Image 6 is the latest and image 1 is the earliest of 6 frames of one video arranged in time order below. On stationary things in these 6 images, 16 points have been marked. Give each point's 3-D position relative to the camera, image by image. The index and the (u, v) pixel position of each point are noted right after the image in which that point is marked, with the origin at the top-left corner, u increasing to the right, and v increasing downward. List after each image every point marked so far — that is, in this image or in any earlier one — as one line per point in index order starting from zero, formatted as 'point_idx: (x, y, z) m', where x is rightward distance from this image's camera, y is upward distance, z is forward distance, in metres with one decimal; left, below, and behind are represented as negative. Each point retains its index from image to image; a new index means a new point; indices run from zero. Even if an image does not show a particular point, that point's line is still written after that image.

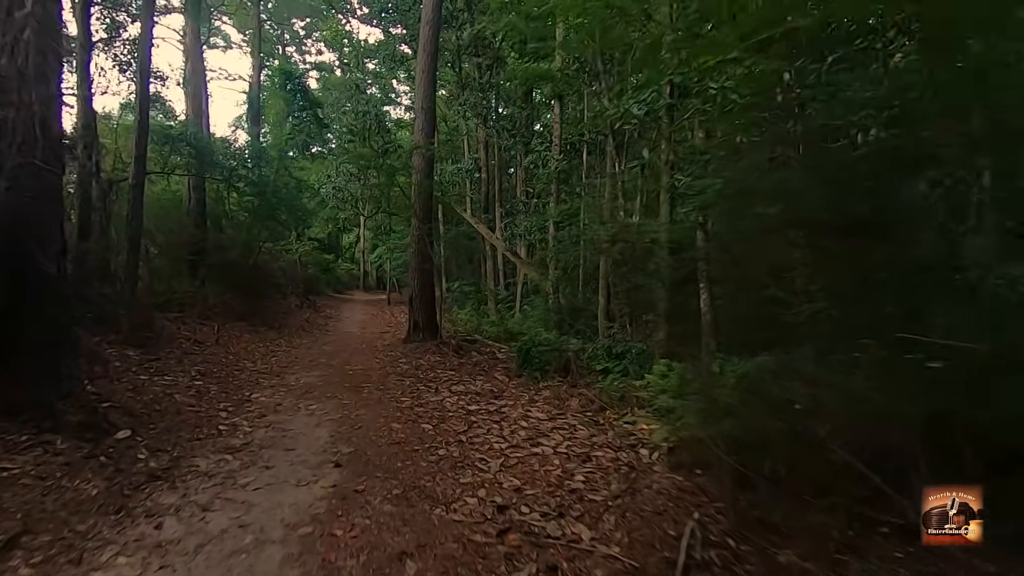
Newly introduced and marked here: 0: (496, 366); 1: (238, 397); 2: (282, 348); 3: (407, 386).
0: (-0.3, -1.6, +10.5) m
1: (-3.6, -1.4, +7.1) m
2: (-5.2, -1.3, +12.0) m
3: (-1.6, -1.6, +8.5) m
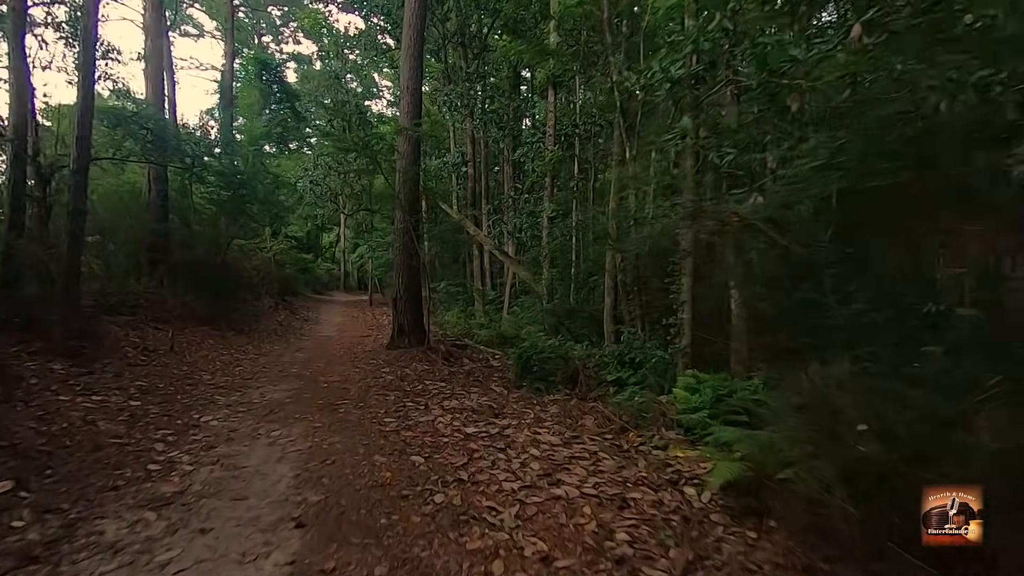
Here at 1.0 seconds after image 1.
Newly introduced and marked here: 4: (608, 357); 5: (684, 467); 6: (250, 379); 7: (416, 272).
0: (-0.4, -1.6, +9.3) m
1: (-3.5, -1.4, +5.8) m
2: (-5.2, -1.3, +10.6) m
3: (-1.6, -1.6, +7.2) m
4: (+1.6, -1.2, +9.0) m
5: (+1.6, -1.7, +5.1) m
6: (-4.1, -1.4, +8.4) m
7: (-2.0, +0.3, +11.2) m
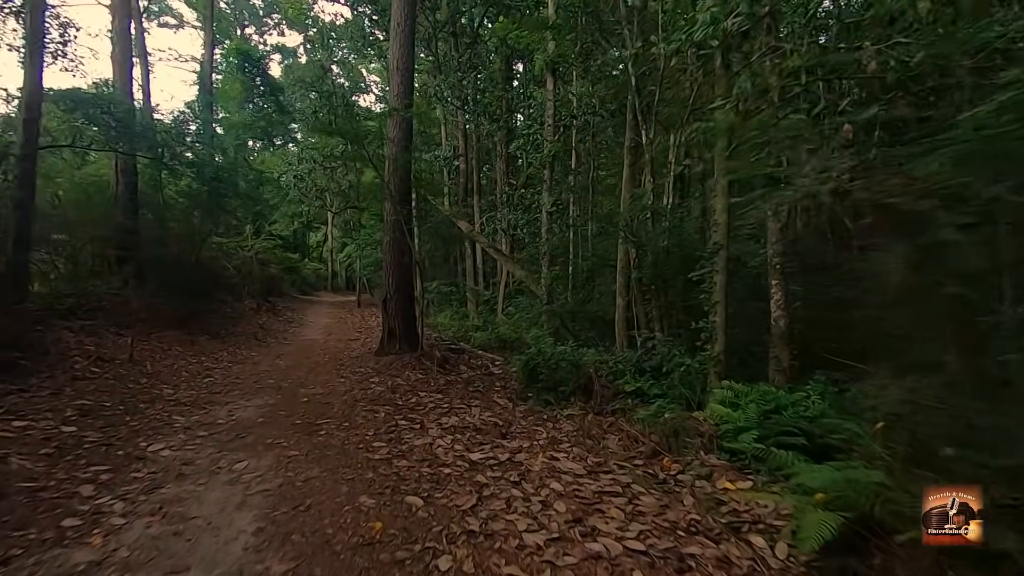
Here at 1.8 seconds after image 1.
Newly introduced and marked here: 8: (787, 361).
0: (-0.3, -1.6, +8.4) m
1: (-3.4, -1.4, +4.7) m
2: (-5.2, -1.4, +9.5) m
3: (-1.5, -1.6, +6.2) m
4: (+1.6, -1.2, +8.1) m
5: (+1.8, -1.7, +4.2) m
6: (-4.0, -1.4, +7.4) m
7: (-2.0, +0.3, +10.2) m
8: (+3.3, -0.9, +6.4) m
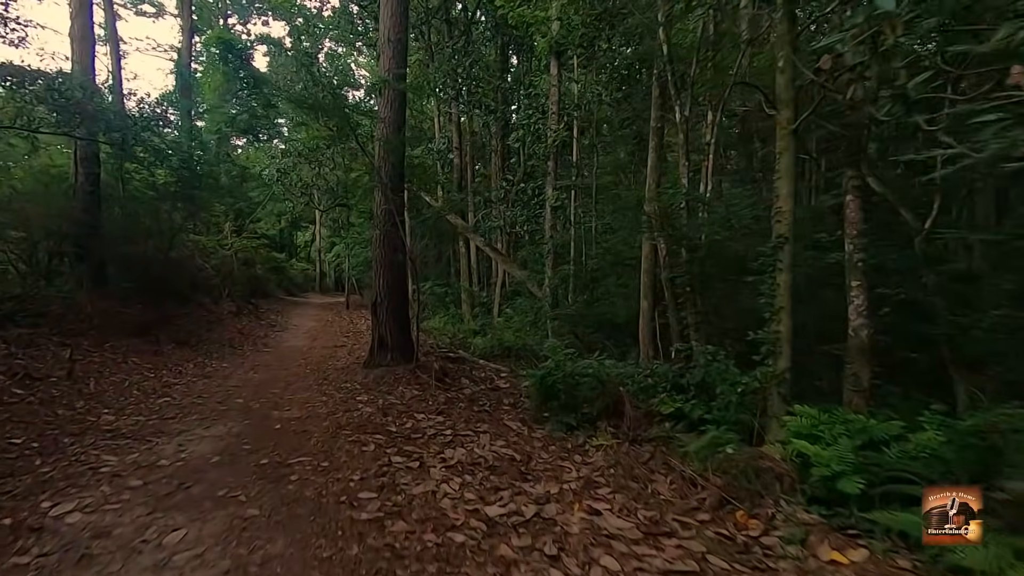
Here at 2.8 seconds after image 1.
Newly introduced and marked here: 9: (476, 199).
0: (-0.1, -1.6, +7.1) m
1: (-3.2, -1.5, +3.5) m
2: (-5.1, -1.4, +8.2) m
3: (-1.3, -1.6, +5.0) m
4: (+1.8, -1.2, +6.9) m
5: (+2.0, -1.7, +3.0) m
6: (-3.9, -1.5, +6.1) m
7: (-1.9, +0.3, +8.9) m
8: (+3.5, -0.9, +5.3) m
9: (-1.3, +3.2, +19.2) m
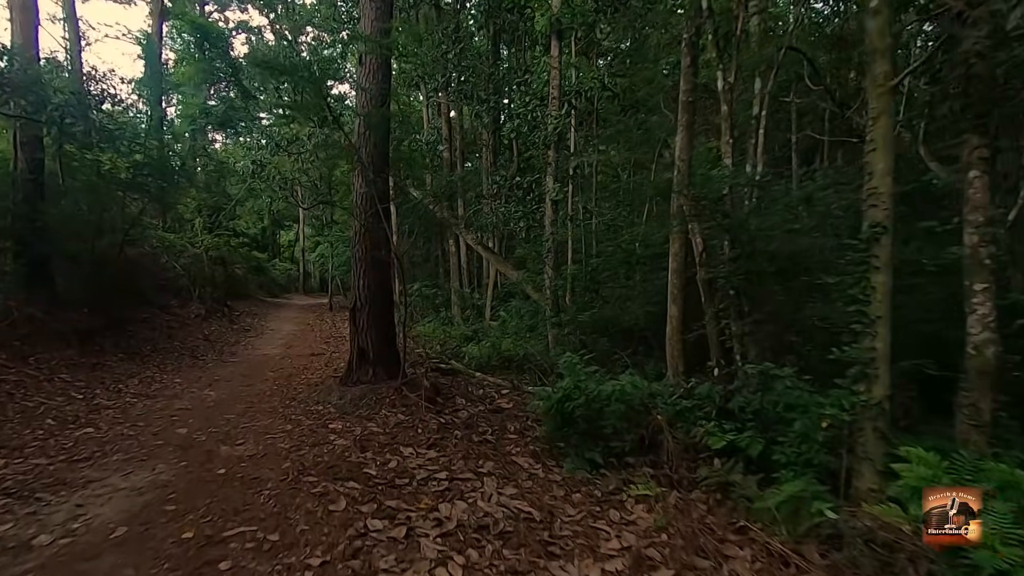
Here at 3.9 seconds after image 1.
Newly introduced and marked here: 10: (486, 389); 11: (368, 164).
0: (0.0, -1.6, +5.8) m
1: (-3.0, -1.5, +2.1) m
2: (-5.0, -1.4, +6.8) m
3: (-1.2, -1.6, +3.7) m
4: (+1.9, -1.2, +5.6) m
5: (+2.2, -1.8, +1.8) m
6: (-3.7, -1.5, +4.7) m
7: (-1.8, +0.3, +7.6) m
8: (+3.6, -0.9, +4.1) m
9: (-1.5, +3.1, +17.8) m
10: (-0.4, -1.5, +7.9) m
11: (-2.0, +1.7, +7.5) m
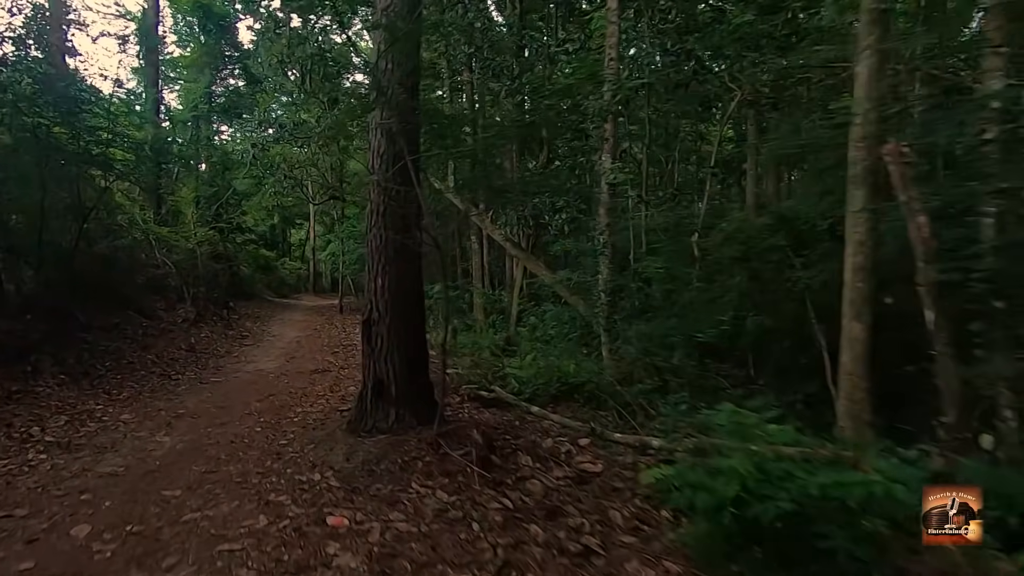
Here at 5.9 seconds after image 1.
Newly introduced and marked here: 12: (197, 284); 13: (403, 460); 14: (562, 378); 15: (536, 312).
0: (+0.7, -1.7, +3.5) m
1: (-2.3, -1.5, -0.2) m
2: (-4.2, -1.4, +4.5) m
3: (-0.4, -1.6, +1.3) m
4: (+2.7, -1.3, +3.2) m
5: (+2.9, -1.8, -0.7) m
6: (-3.0, -1.5, +2.4) m
7: (-1.0, +0.2, +5.2) m
8: (+4.4, -1.0, +1.6) m
9: (-0.5, +3.1, +15.5) m
10: (+0.4, -1.5, +5.5) m
11: (-1.2, +1.7, +5.2) m
12: (-9.4, +0.1, +15.5) m
13: (-0.9, -1.4, +4.4) m
14: (+0.7, -1.2, +7.4) m
15: (+0.7, -0.7, +14.0) m
